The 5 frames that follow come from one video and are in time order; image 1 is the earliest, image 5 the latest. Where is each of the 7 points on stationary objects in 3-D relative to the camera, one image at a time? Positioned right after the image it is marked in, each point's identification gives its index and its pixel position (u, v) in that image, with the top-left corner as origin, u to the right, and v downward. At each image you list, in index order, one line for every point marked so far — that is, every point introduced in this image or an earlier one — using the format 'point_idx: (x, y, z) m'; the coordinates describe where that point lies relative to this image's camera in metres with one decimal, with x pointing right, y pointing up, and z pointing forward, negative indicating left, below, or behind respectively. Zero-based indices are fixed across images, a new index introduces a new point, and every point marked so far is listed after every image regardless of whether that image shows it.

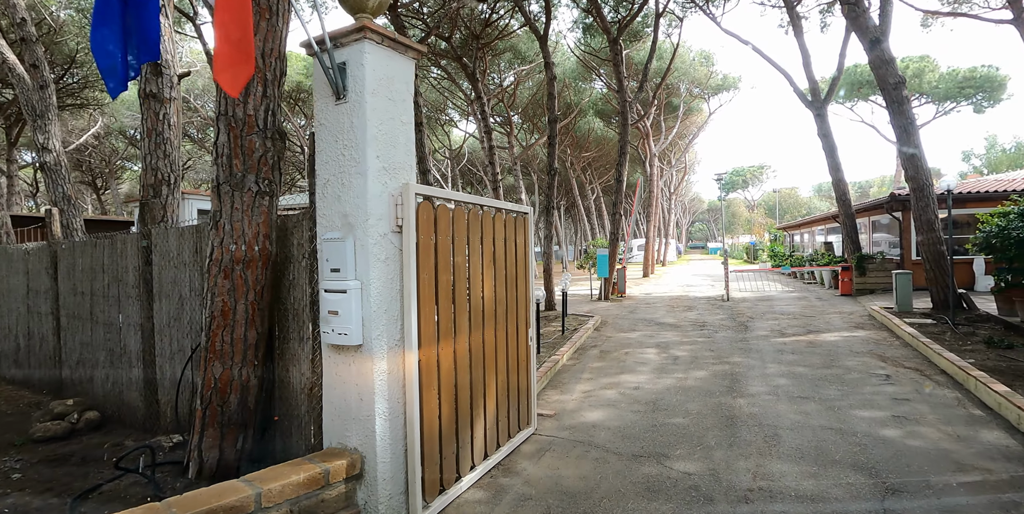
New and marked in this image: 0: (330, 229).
0: (-1.1, +0.2, +3.3) m
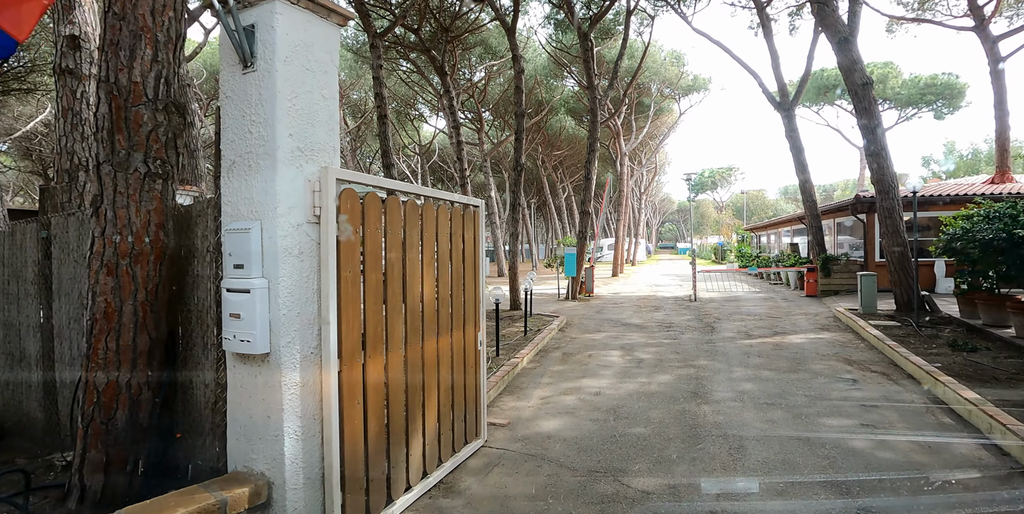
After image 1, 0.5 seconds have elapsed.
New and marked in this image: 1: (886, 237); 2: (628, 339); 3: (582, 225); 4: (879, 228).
0: (-1.4, +0.2, +2.9) m
1: (+7.4, +0.4, +11.0) m
2: (+2.0, -1.4, +9.7) m
3: (+2.1, +1.0, +17.1) m
4: (+10.4, +0.8, +15.7) m
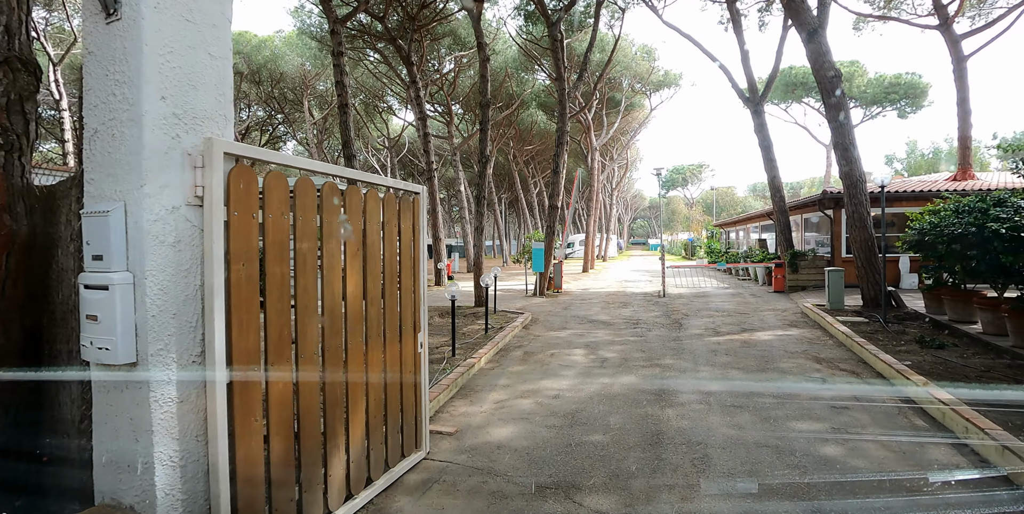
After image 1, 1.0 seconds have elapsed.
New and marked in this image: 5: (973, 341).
0: (-1.8, +0.2, +2.4) m
1: (+6.7, +0.5, +10.9) m
2: (+1.4, -1.3, +9.3) m
3: (+1.1, +1.1, +16.8) m
4: (+9.4, +0.9, +15.7) m
5: (+6.4, -1.2, +7.7) m
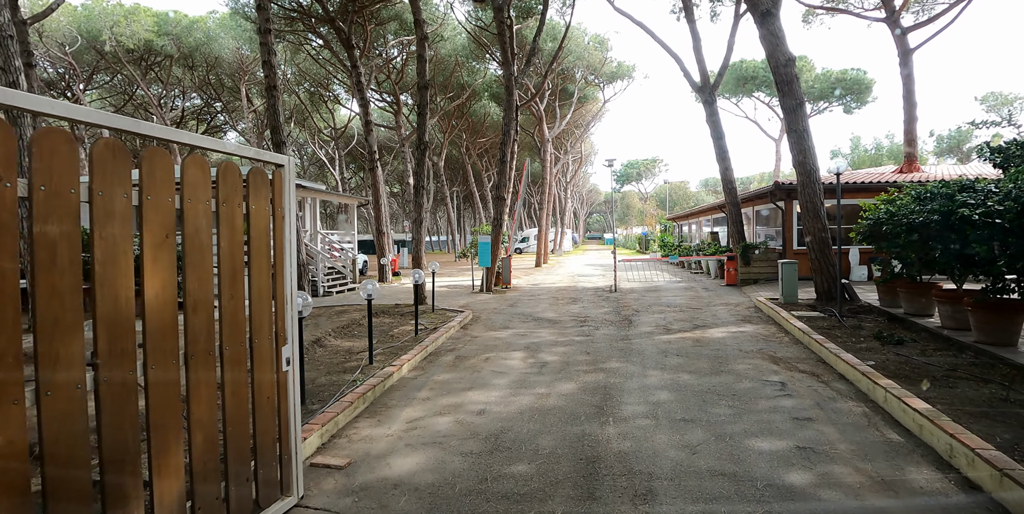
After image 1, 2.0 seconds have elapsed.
0: (-2.2, +0.3, +1.3) m
1: (+5.6, +0.6, +10.5) m
2: (+0.4, -1.2, +8.6) m
3: (-0.4, +1.3, +15.9) m
4: (+7.9, +1.2, +15.5) m
5: (+5.5, -1.0, +7.2) m
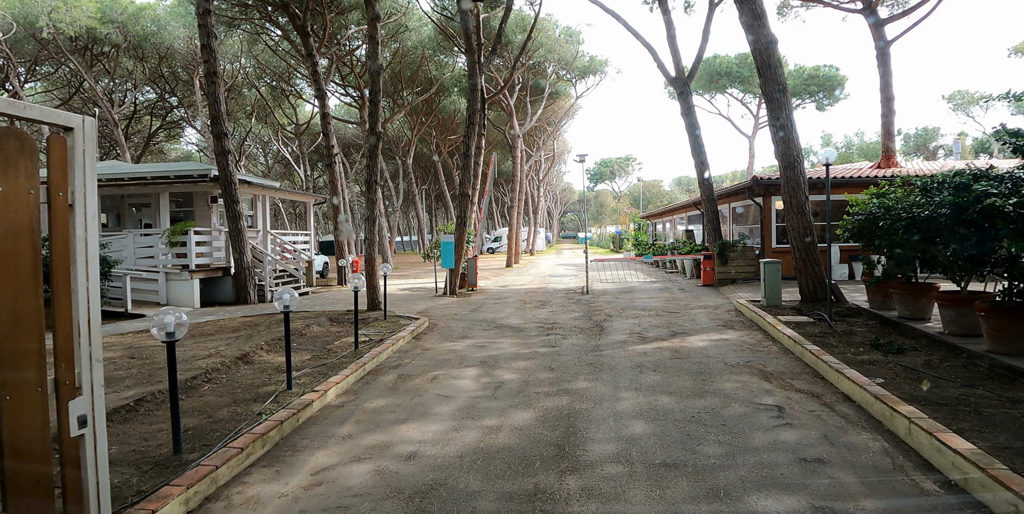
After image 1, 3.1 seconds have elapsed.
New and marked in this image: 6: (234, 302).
0: (-2.5, +0.2, +0.3) m
1: (+4.9, +0.7, +9.7) m
2: (-0.2, -1.2, +7.6) m
3: (-1.3, +1.3, +14.9) m
4: (+7.0, +1.2, +14.8) m
5: (+5.0, -1.0, +6.5) m
6: (-6.7, -1.1, +13.3) m
